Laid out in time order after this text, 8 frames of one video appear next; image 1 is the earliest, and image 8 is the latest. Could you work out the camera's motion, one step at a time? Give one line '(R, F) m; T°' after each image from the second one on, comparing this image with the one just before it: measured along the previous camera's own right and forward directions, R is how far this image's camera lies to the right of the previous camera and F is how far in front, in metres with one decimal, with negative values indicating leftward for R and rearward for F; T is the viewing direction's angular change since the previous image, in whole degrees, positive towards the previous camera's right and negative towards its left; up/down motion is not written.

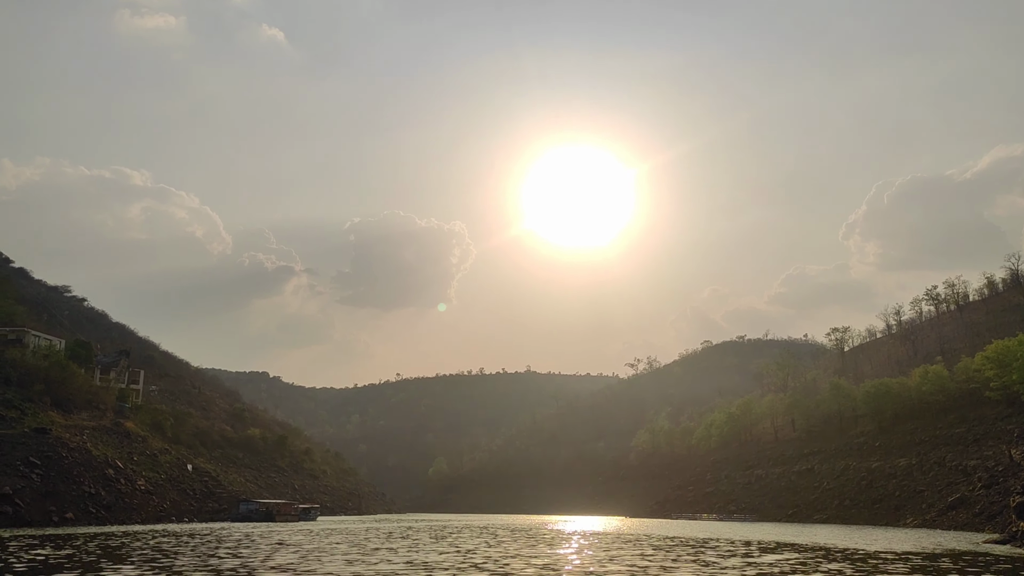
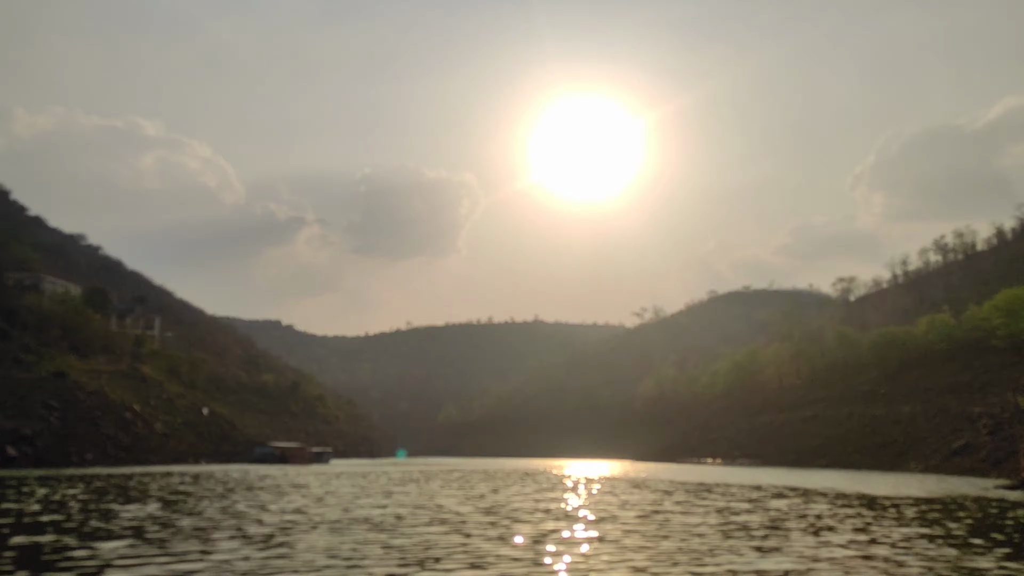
(+0.1, -0.5) m; -1°
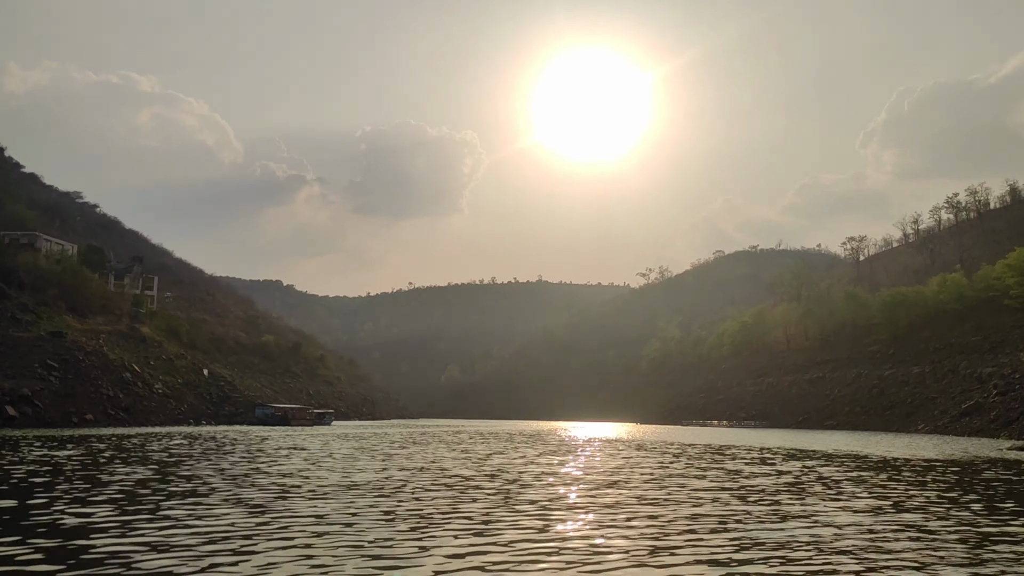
(-0.2, +2.2) m; 0°
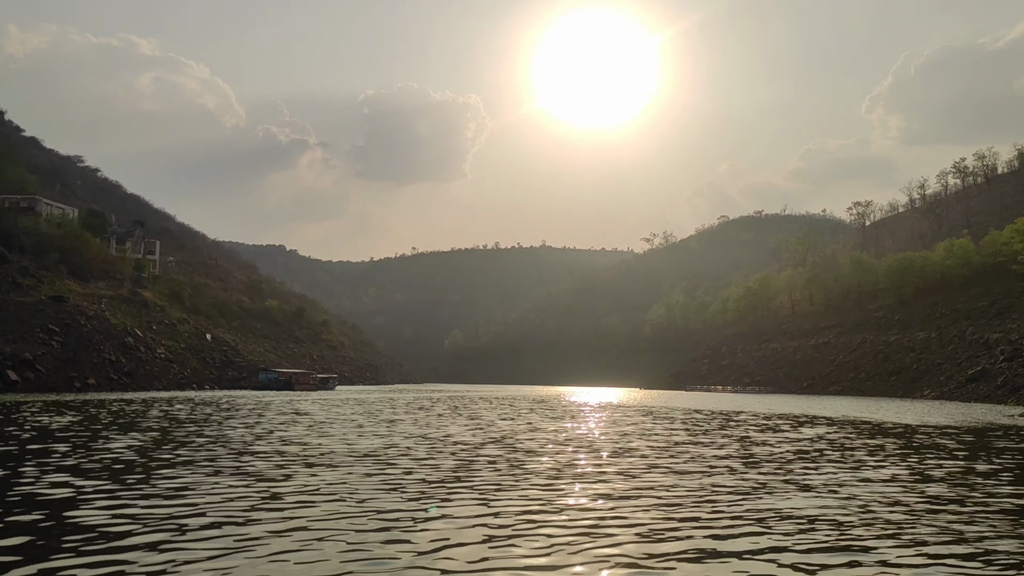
(0.0, +0.9) m; 0°
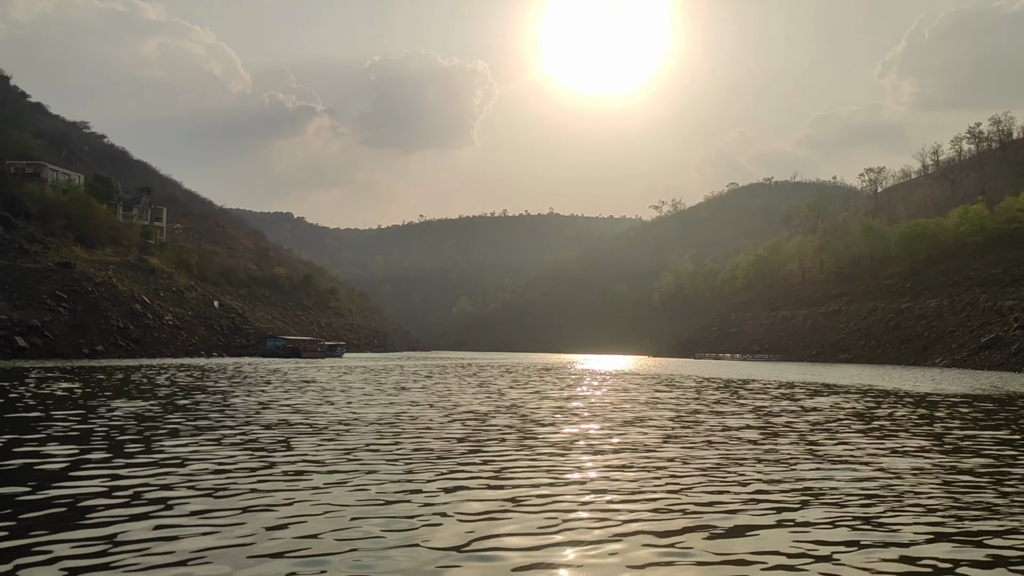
(-0.1, +0.7) m; -1°
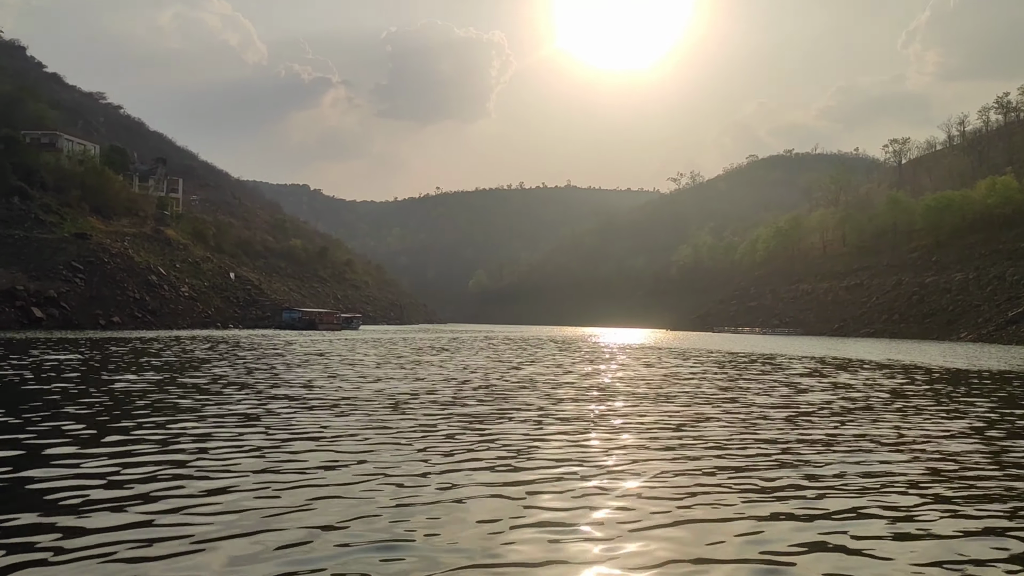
(-0.1, +1.1) m; -1°
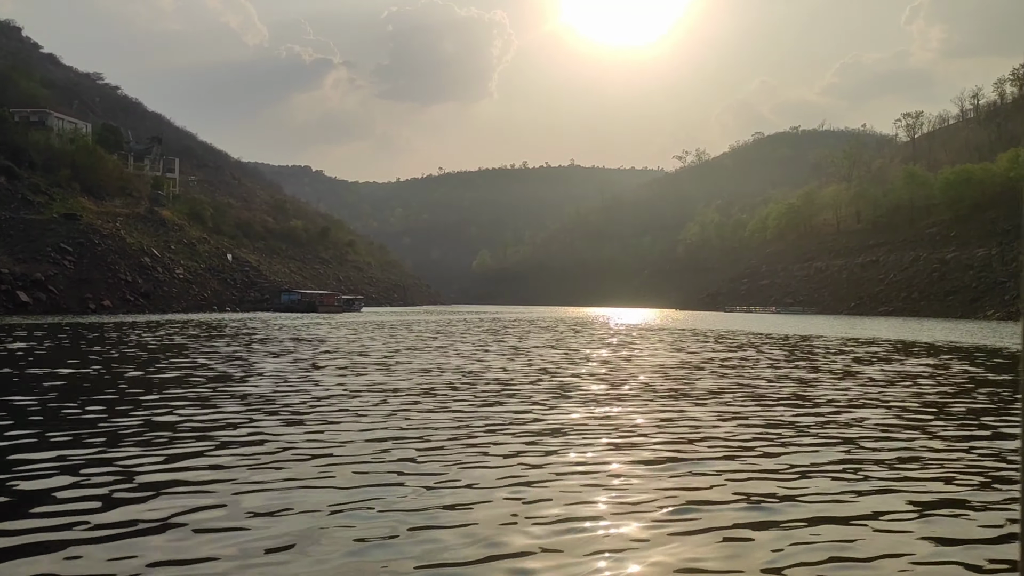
(-0.4, +3.4) m; 0°
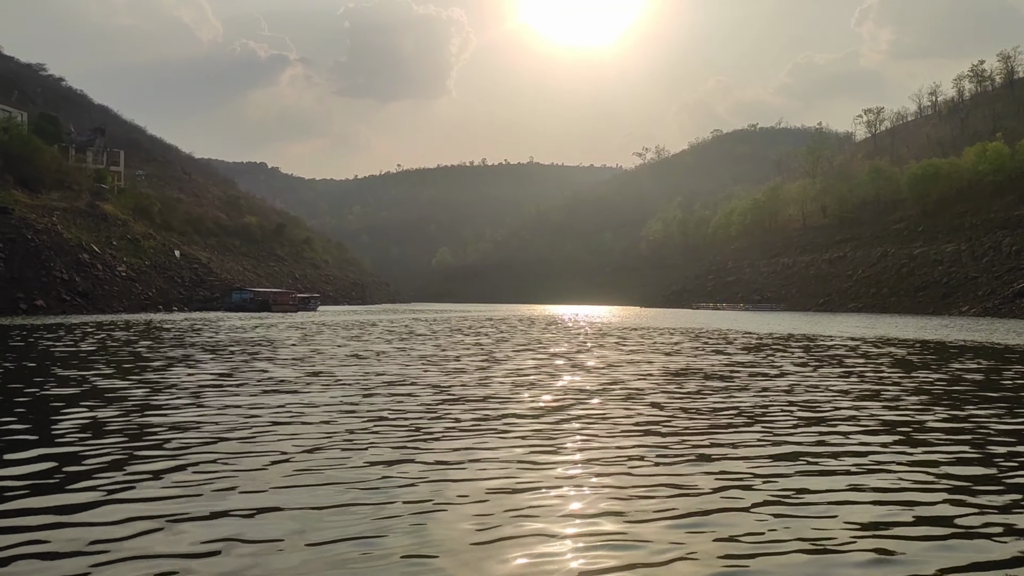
(-0.9, +3.8) m; +3°
